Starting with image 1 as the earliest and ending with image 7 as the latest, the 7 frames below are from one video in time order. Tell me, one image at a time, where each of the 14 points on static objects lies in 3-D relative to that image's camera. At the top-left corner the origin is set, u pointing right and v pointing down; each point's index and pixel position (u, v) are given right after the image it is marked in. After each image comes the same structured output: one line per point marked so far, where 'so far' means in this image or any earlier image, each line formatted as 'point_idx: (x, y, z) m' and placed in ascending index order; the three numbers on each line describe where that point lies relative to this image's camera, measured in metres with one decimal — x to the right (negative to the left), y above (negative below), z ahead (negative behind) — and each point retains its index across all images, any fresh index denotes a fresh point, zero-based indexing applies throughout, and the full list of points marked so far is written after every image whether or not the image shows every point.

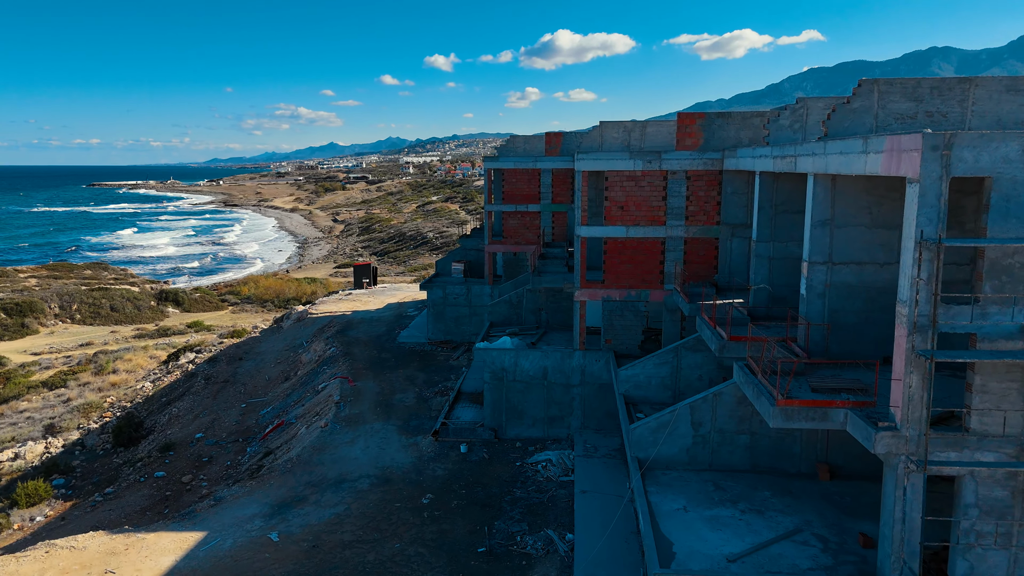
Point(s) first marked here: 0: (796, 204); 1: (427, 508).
0: (+6.0, +1.8, +15.8) m
1: (-1.9, -5.1, +17.2) m
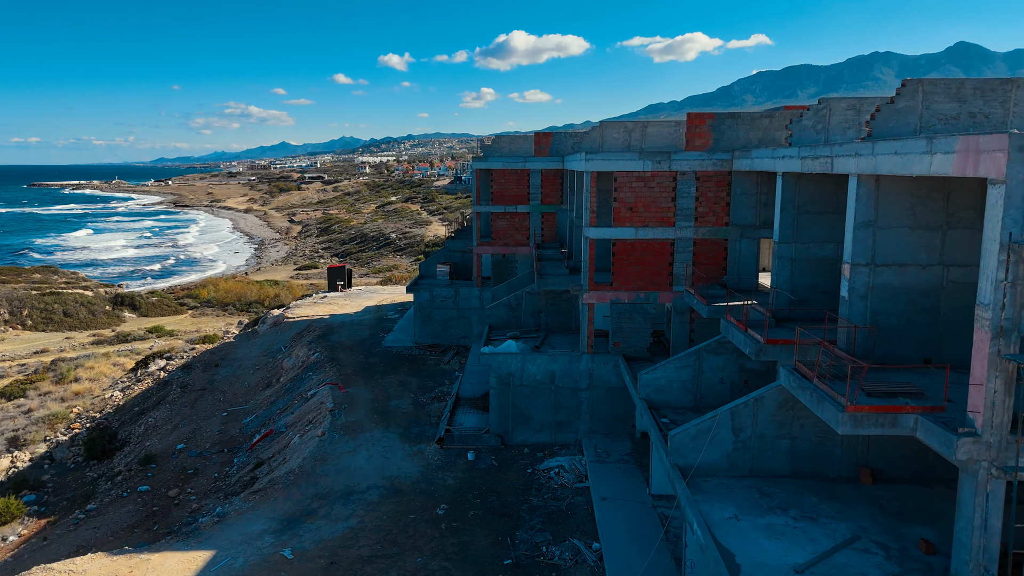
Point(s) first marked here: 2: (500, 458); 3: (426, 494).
0: (+6.5, +1.8, +15.7) m
1: (-1.5, -5.2, +16.6) m
2: (-0.3, -4.5, +19.8) m
3: (-2.0, -4.9, +17.8) m
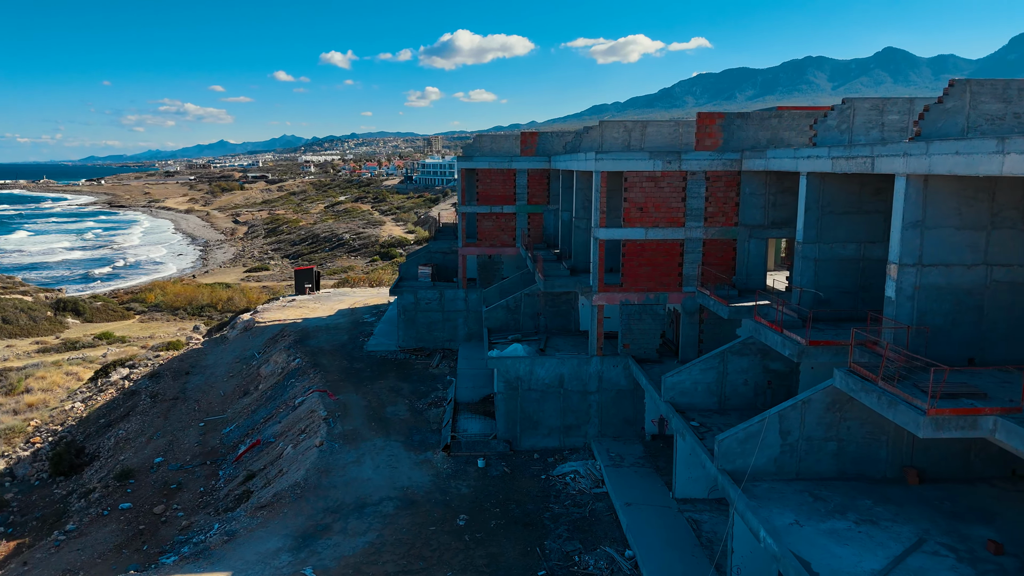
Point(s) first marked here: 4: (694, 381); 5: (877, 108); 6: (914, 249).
0: (+7.0, +1.8, +15.7) m
1: (-1.0, -5.3, +16.1) m
2: (0.0, -4.6, +19.3) m
3: (-1.6, -5.0, +17.3) m
4: (+4.0, -2.0, +16.2) m
5: (+7.5, +3.7, +15.3) m
6: (+6.5, +0.6, +12.1) m
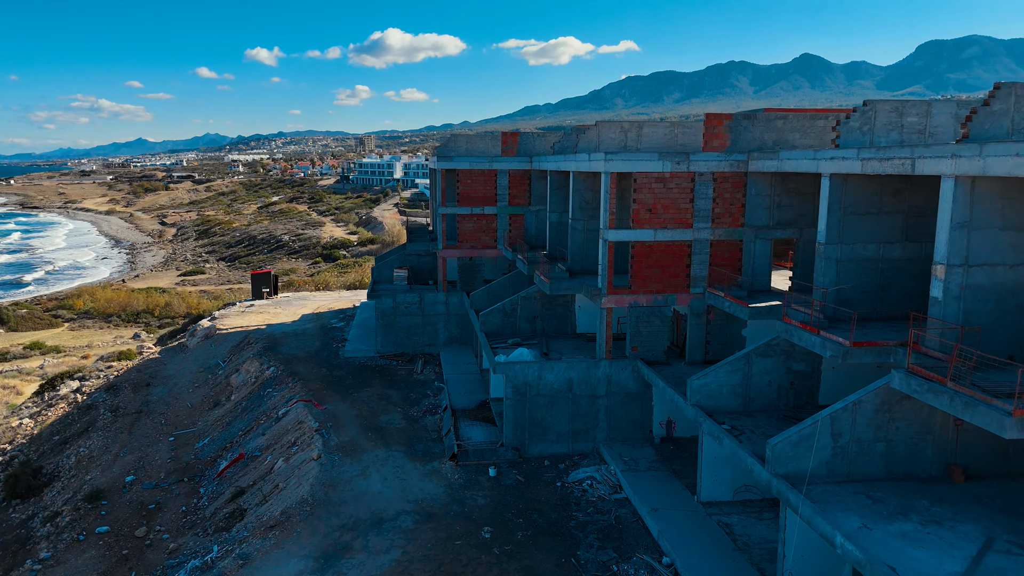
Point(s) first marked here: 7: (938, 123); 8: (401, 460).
0: (+7.5, +1.8, +15.9) m
1: (-0.4, -5.4, +15.6) m
2: (+0.3, -4.7, +18.9) m
3: (-1.1, -5.1, +16.7) m
4: (+4.5, -2.1, +16.1) m
5: (+8.0, +3.7, +15.5) m
6: (+7.4, +0.6, +12.2) m
7: (+9.1, +3.5, +15.8) m
8: (-2.9, -4.5, +19.7) m
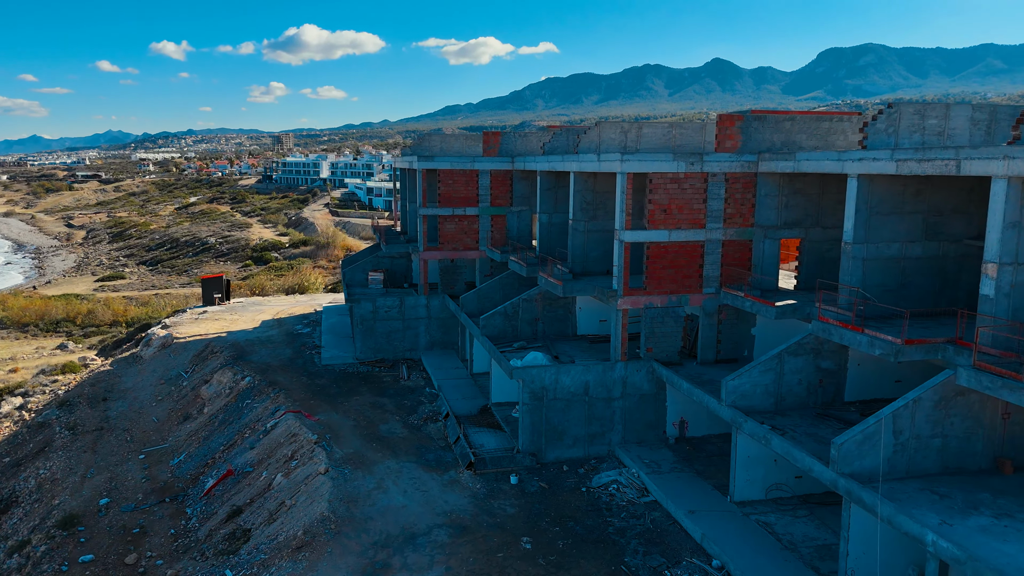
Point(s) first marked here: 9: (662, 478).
0: (+8.2, +1.8, +16.3) m
1: (+0.5, -5.4, +15.2) m
2: (+0.8, -4.8, +18.5) m
3: (-0.3, -5.2, +16.2) m
4: (+5.3, -2.1, +16.2) m
5: (+8.8, +3.7, +15.9) m
6: (+8.5, +0.7, +12.6) m
7: (+9.8, +3.6, +16.4) m
8: (-2.5, -4.7, +19.0) m
9: (+3.6, -4.6, +18.0) m
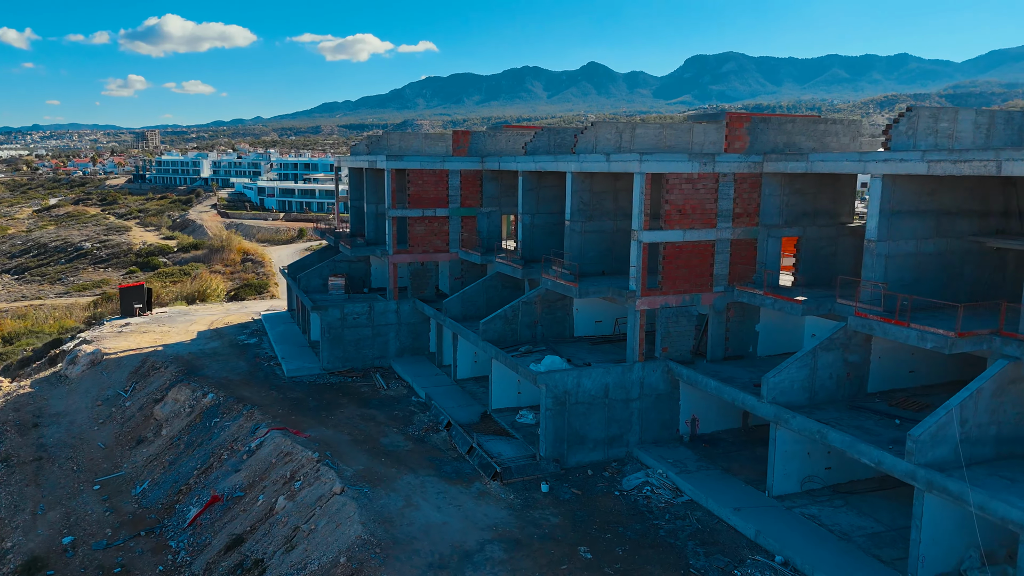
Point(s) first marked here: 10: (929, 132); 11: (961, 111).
0: (+9.0, +1.9, +17.1) m
1: (+1.8, -5.5, +14.8) m
2: (+1.5, -4.8, +18.2) m
3: (+0.8, -5.3, +15.7) m
4: (+6.2, -2.0, +16.6) m
5: (+9.6, +3.9, +16.8) m
6: (+9.9, +0.8, +13.5) m
7: (+10.5, +3.7, +17.4) m
8: (-1.8, -4.8, +18.1) m
9: (+4.4, -4.6, +18.1) m
10: (+9.5, +3.5, +17.0) m
11: (+10.3, +4.1, +17.2) m
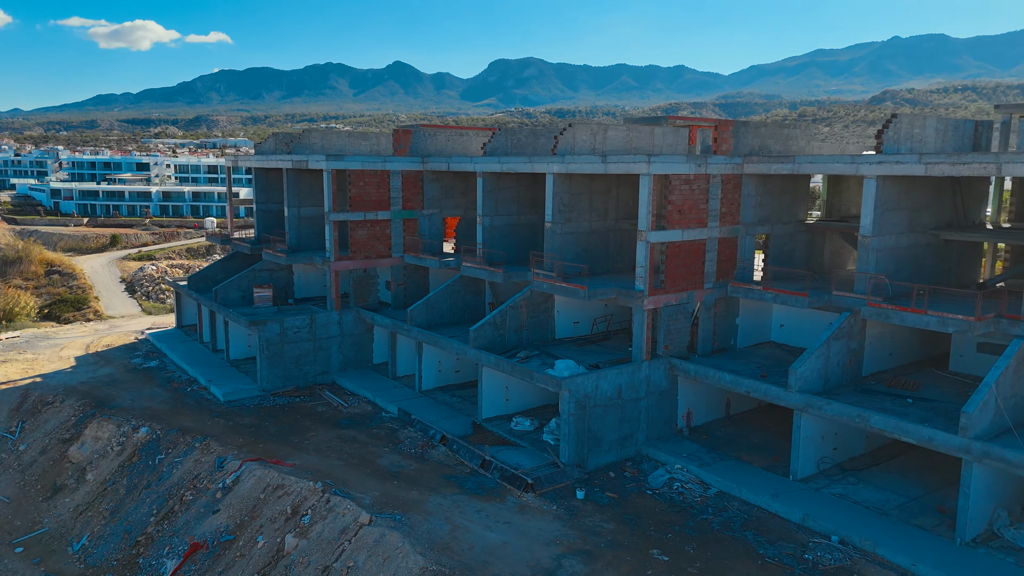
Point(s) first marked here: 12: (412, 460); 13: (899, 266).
0: (+9.6, +2.1, +18.8) m
1: (+3.4, -5.5, +14.8) m
2: (+2.3, -4.9, +18.0) m
3: (+2.2, -5.4, +15.4) m
4: (+7.1, -1.9, +17.6) m
5: (+10.1, +4.1, +18.7) m
6: (+11.3, +1.1, +15.6) m
7: (+10.9, +4.0, +19.5) m
8: (-0.9, -5.0, +17.2) m
9: (+5.0, -4.5, +18.7) m
10: (+10.0, +3.8, +18.8) m
11: (+10.7, +4.3, +19.2) m
12: (-2.7, -4.5, +19.6) m
13: (+10.2, +0.6, +19.5) m
